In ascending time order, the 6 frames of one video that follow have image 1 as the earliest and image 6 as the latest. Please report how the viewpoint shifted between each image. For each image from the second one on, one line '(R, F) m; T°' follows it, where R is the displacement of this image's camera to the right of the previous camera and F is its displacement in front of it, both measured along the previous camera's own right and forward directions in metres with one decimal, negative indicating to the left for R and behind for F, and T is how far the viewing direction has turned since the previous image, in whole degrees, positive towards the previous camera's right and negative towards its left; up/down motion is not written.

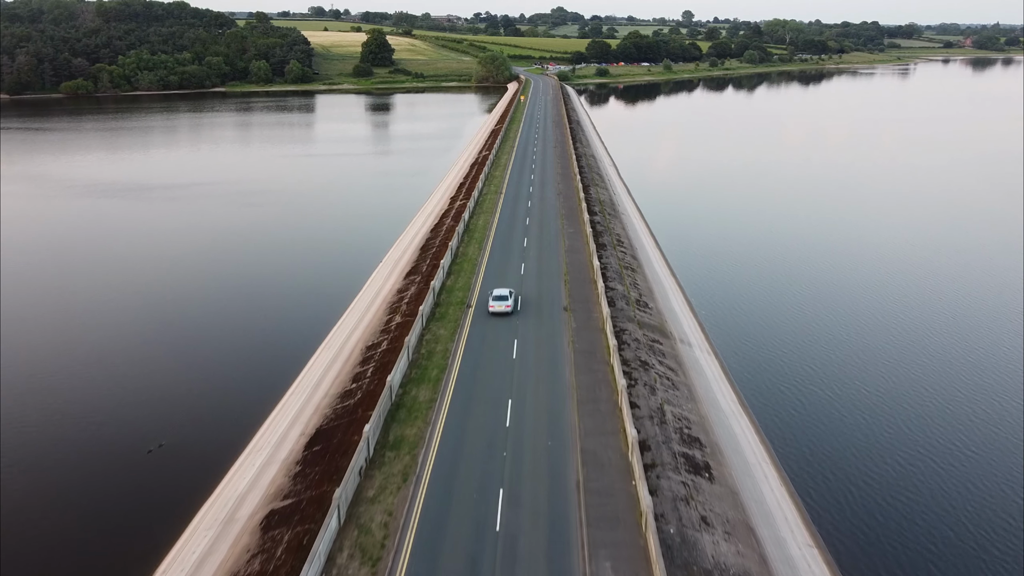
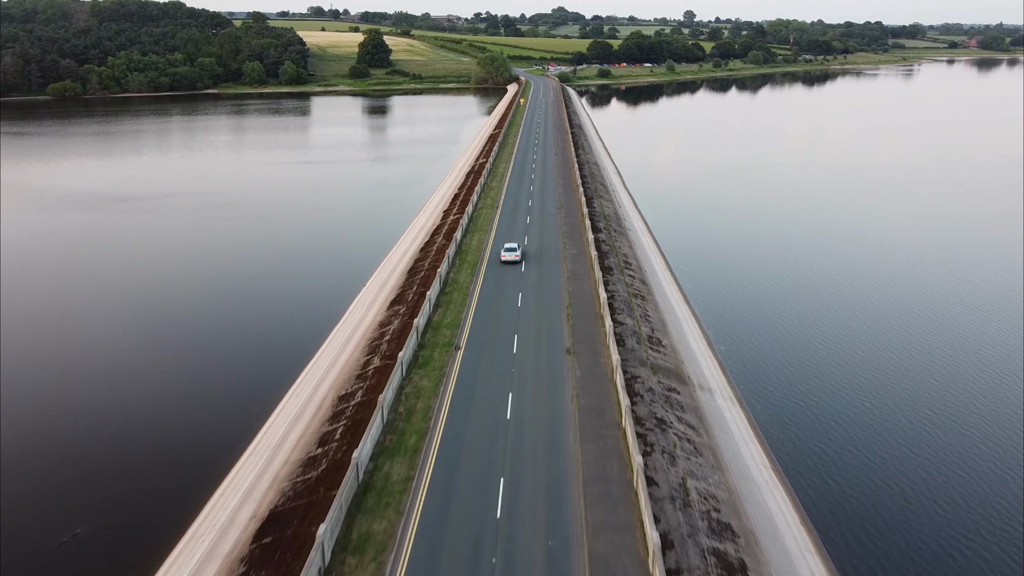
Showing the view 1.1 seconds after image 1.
(+0.3, +4.1) m; 0°
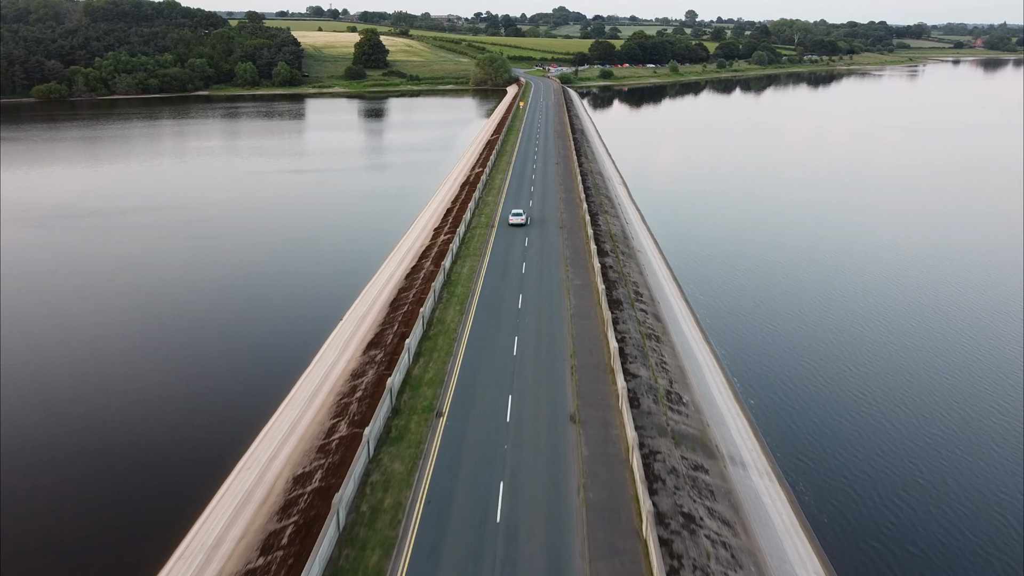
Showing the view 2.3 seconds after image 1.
(+0.3, +4.7) m; 0°
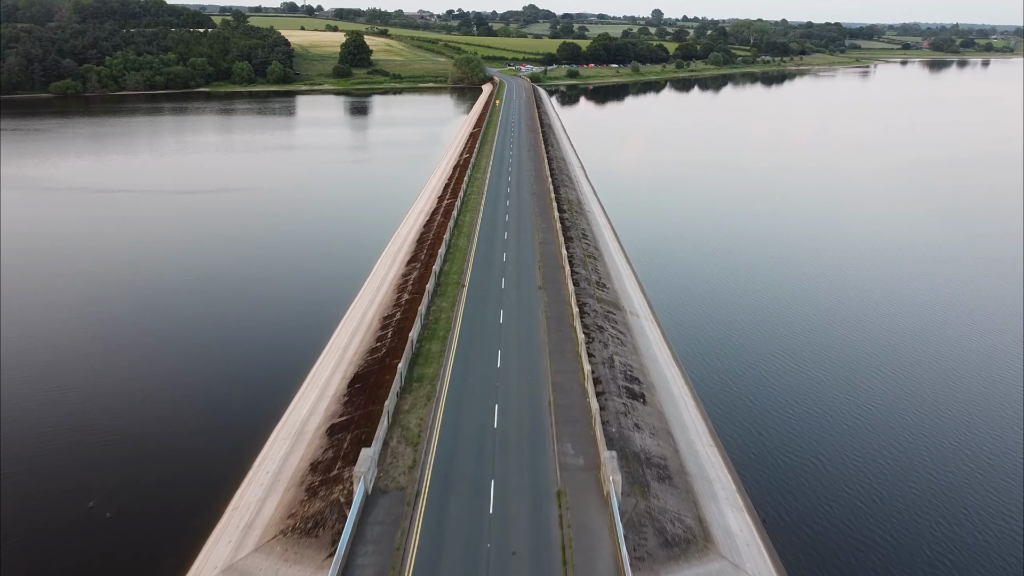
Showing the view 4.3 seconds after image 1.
(-1.4, -17.3) m; +3°
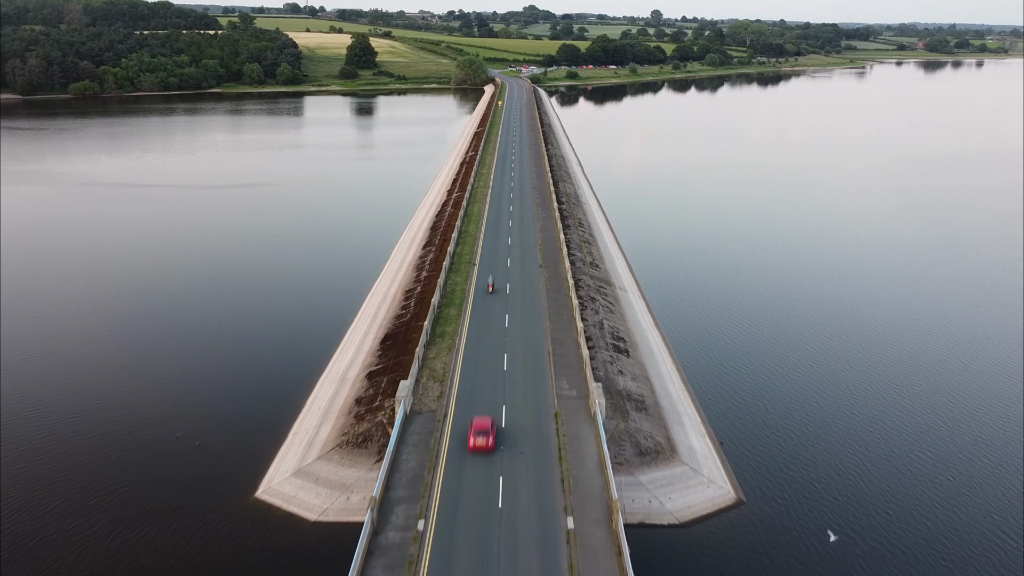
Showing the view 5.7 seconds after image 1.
(-0.4, -6.1) m; 0°
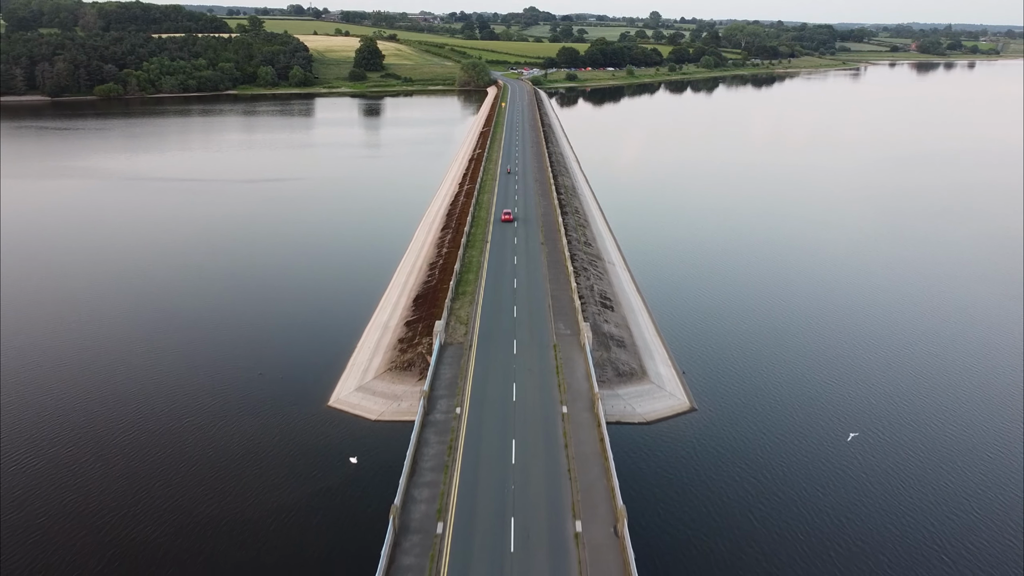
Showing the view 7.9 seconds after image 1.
(-0.6, -8.9) m; 0°
